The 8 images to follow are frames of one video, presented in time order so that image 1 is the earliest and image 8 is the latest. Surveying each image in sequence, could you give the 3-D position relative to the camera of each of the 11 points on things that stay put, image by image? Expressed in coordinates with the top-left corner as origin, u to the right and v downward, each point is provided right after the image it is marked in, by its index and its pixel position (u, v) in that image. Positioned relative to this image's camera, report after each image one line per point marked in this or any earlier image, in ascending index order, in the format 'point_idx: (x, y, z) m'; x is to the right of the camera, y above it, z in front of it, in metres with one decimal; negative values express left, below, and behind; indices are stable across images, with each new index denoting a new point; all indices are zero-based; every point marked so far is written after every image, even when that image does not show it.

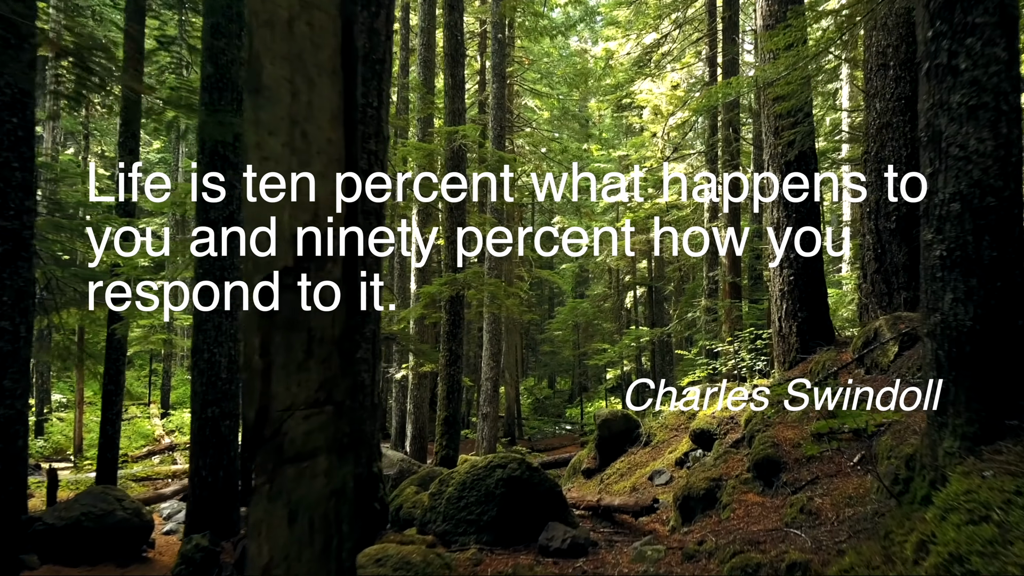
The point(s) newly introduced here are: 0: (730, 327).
0: (+5.3, -1.0, +13.9) m
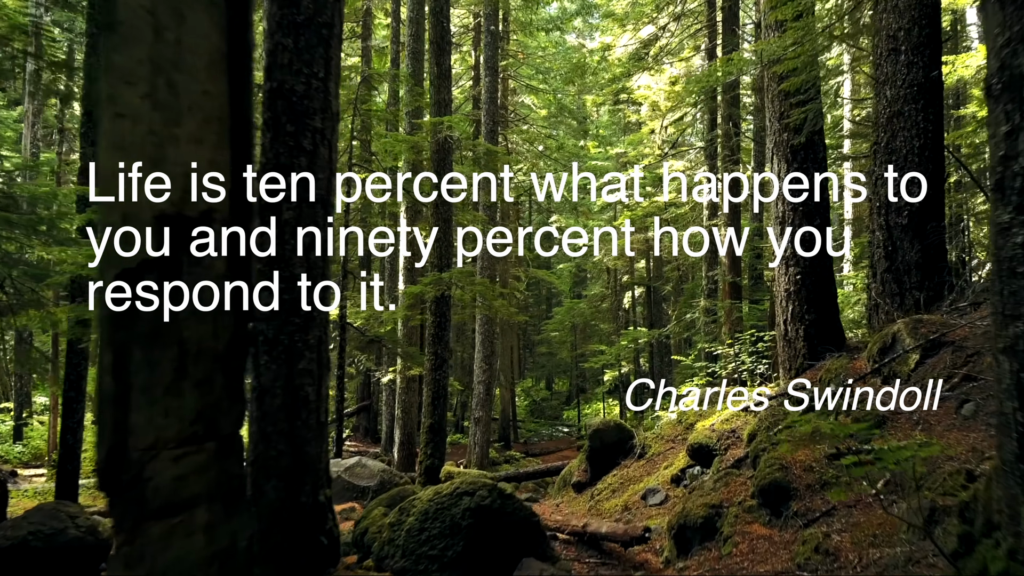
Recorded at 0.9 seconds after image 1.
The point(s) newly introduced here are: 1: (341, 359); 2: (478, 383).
0: (+5.2, -1.0, +13.4) m
1: (-3.3, -1.4, +11.1) m
2: (-0.9, -2.6, +15.4) m
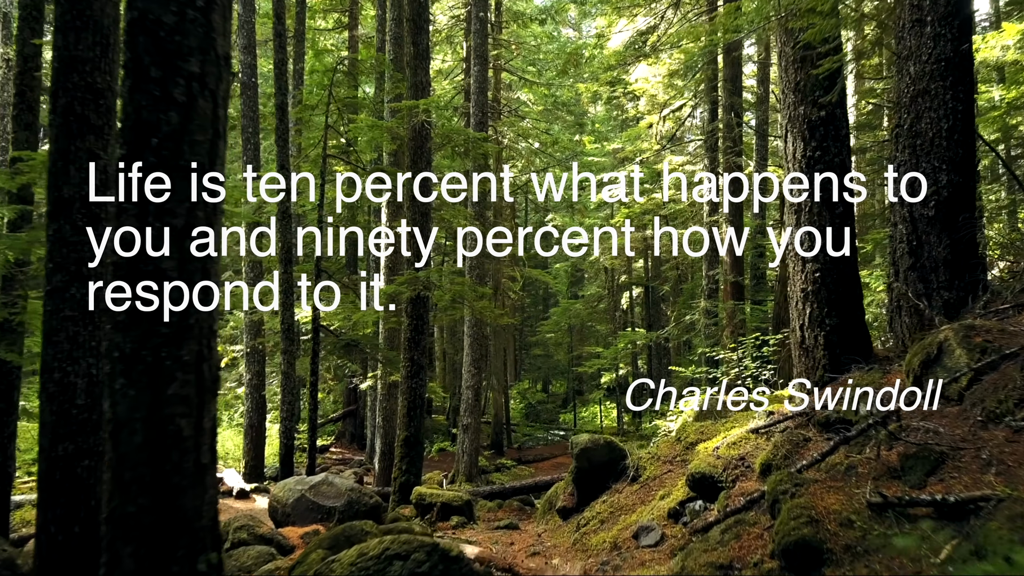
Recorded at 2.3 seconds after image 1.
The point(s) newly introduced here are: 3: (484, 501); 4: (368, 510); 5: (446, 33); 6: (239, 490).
0: (+4.9, -1.0, +12.7) m
1: (-3.6, -1.4, +10.3) m
2: (-1.2, -2.6, +14.6) m
3: (-0.5, -3.5, +9.4) m
4: (-1.9, -2.9, +7.5) m
5: (-2.2, +8.5, +19.1) m
6: (-5.7, -4.2, +11.8) m
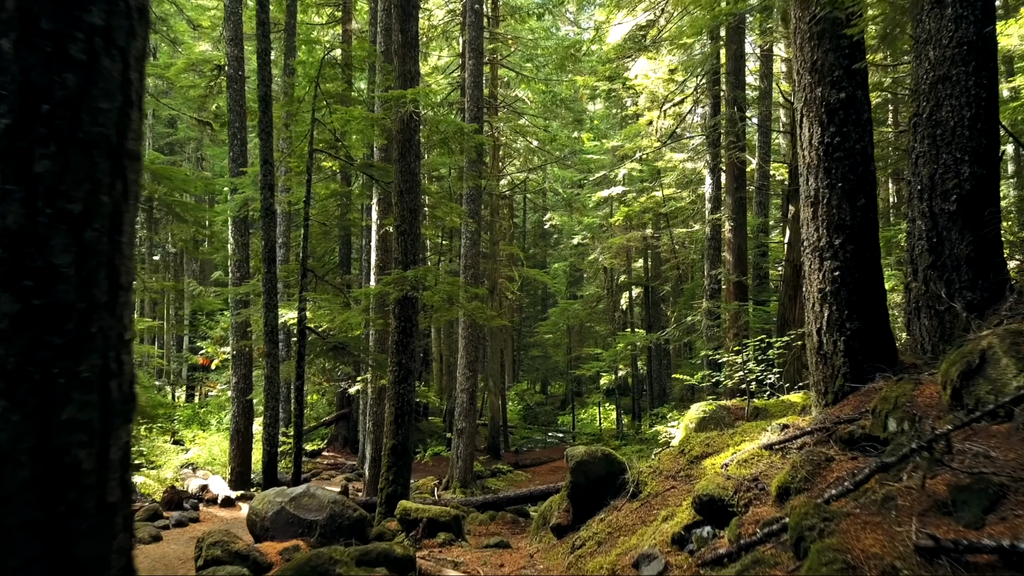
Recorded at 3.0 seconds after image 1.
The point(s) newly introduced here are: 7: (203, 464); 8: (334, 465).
0: (+4.8, -1.0, +12.3) m
1: (-3.7, -1.4, +9.9) m
2: (-1.3, -2.6, +14.2) m
3: (-0.6, -3.5, +8.9) m
4: (-2.0, -2.9, +7.1) m
5: (-2.3, +8.5, +18.7) m
6: (-5.8, -4.2, +11.4) m
7: (-7.4, -4.2, +13.5) m
8: (-5.0, -5.0, +16.0) m
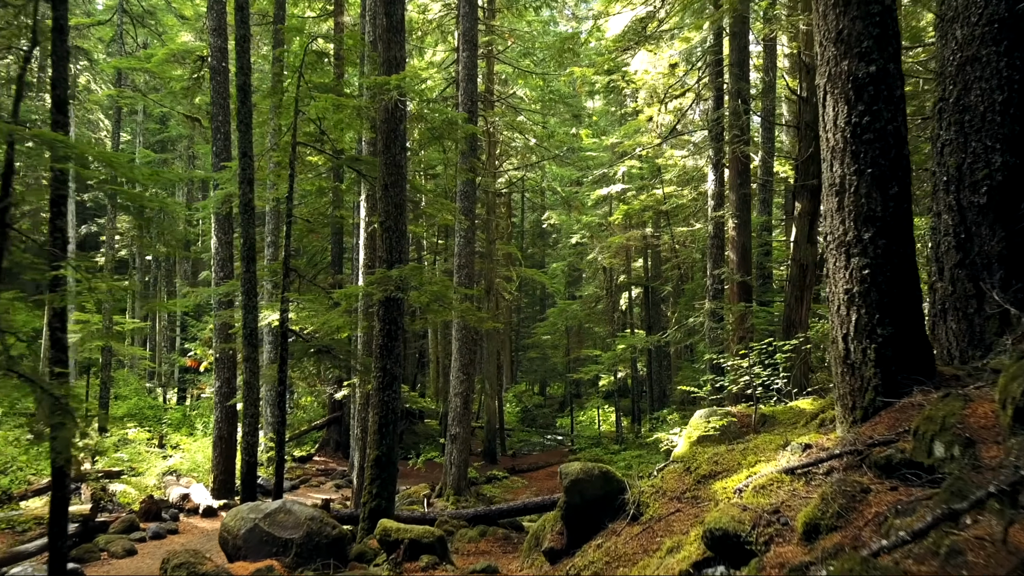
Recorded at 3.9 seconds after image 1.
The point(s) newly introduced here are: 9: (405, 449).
0: (+4.7, -1.0, +11.8) m
1: (-3.8, -1.4, +9.4) m
2: (-1.4, -2.6, +13.7) m
3: (-0.7, -3.5, +8.4) m
4: (-2.1, -2.9, +6.6) m
5: (-2.4, +8.5, +18.2) m
6: (-5.9, -4.2, +10.9) m
7: (-7.5, -4.2, +13.0) m
8: (-5.1, -5.0, +15.4) m
9: (-3.6, -5.4, +19.1) m
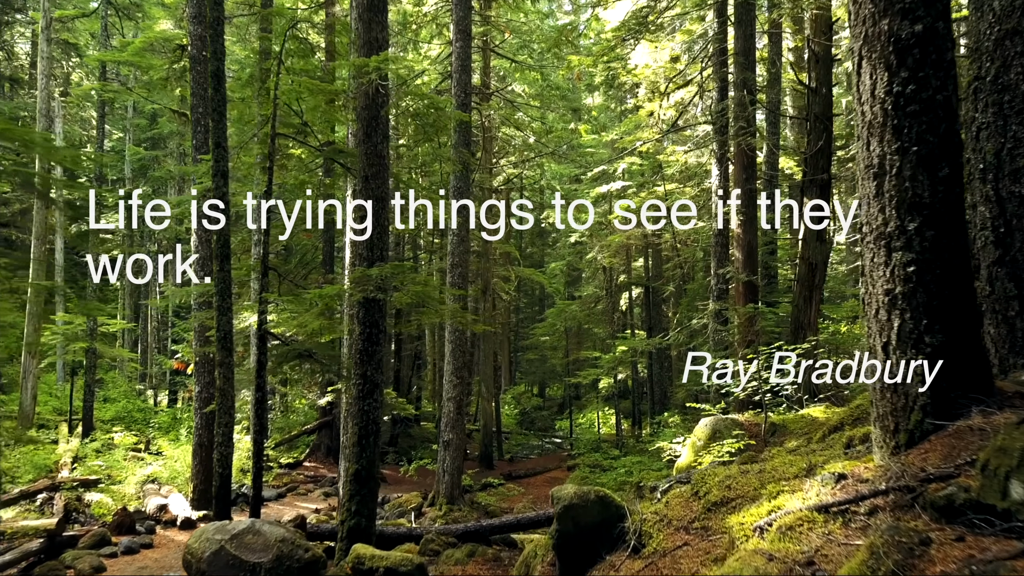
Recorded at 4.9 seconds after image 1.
0: (+4.6, -1.0, +11.2) m
1: (-3.9, -1.4, +8.8) m
2: (-1.5, -2.6, +13.1) m
3: (-0.8, -3.5, +7.9) m
4: (-2.2, -2.9, +6.0) m
5: (-2.5, +8.5, +17.6) m
6: (-6.0, -4.2, +10.3) m
7: (-7.6, -4.2, +12.5) m
8: (-5.2, -5.0, +14.9) m
9: (-3.7, -5.4, +18.5) m
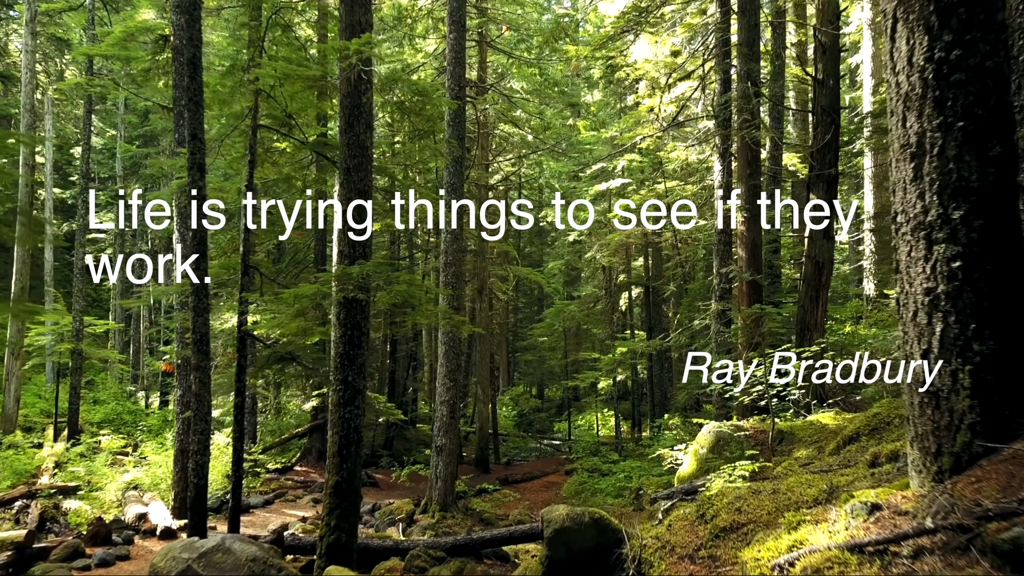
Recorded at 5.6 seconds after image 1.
0: (+4.5, -1.0, +10.8) m
1: (-4.0, -1.4, +8.4) m
2: (-1.6, -2.6, +12.7) m
3: (-0.9, -3.5, +7.4) m
4: (-2.3, -2.9, +5.6) m
5: (-2.6, +8.5, +17.2) m
6: (-6.1, -4.2, +9.9) m
7: (-7.7, -4.2, +12.0) m
8: (-5.3, -5.0, +14.5) m
9: (-3.8, -5.4, +18.1) m
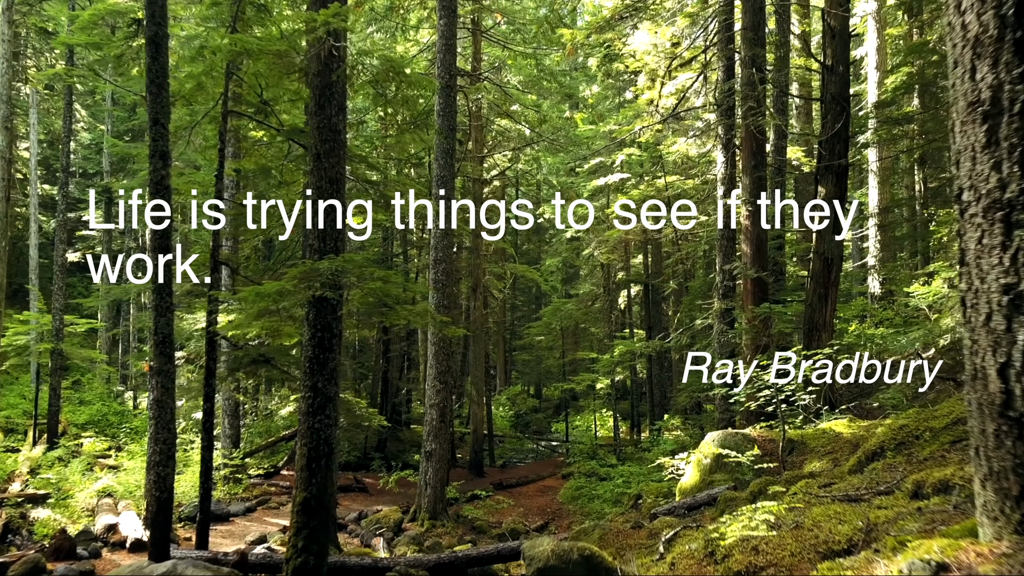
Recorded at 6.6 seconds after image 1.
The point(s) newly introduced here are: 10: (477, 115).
0: (+4.3, -0.9, +10.2) m
1: (-4.2, -1.4, +7.8) m
2: (-1.7, -2.5, +12.1) m
3: (-1.0, -3.5, +6.9) m
4: (-2.4, -2.9, +5.0) m
5: (-2.8, +8.6, +16.6) m
6: (-6.2, -4.1, +9.3) m
7: (-7.9, -4.2, +11.5) m
8: (-5.5, -4.9, +13.9) m
9: (-4.0, -5.3, +17.5) m
10: (-1.1, +5.5, +17.9) m
